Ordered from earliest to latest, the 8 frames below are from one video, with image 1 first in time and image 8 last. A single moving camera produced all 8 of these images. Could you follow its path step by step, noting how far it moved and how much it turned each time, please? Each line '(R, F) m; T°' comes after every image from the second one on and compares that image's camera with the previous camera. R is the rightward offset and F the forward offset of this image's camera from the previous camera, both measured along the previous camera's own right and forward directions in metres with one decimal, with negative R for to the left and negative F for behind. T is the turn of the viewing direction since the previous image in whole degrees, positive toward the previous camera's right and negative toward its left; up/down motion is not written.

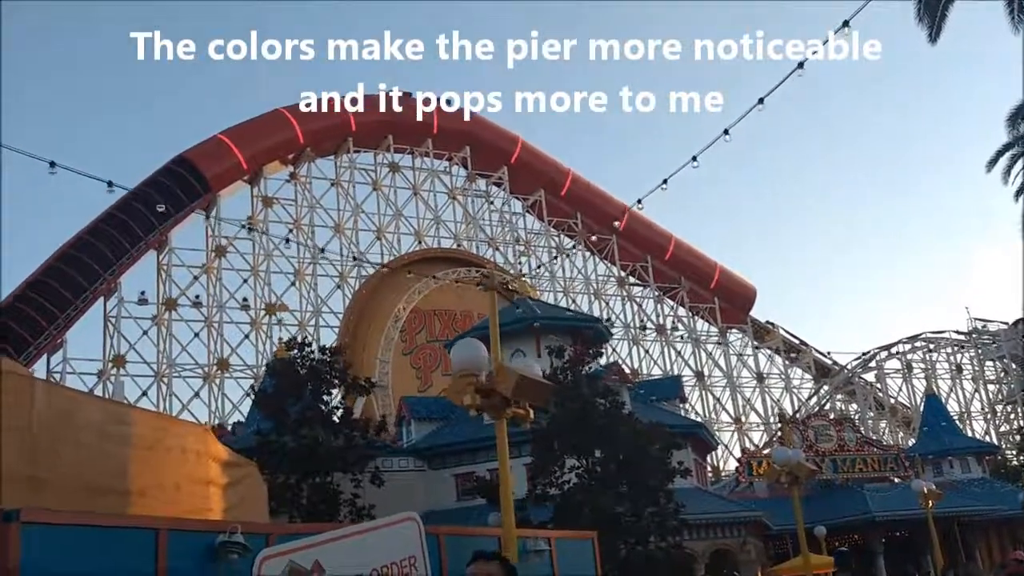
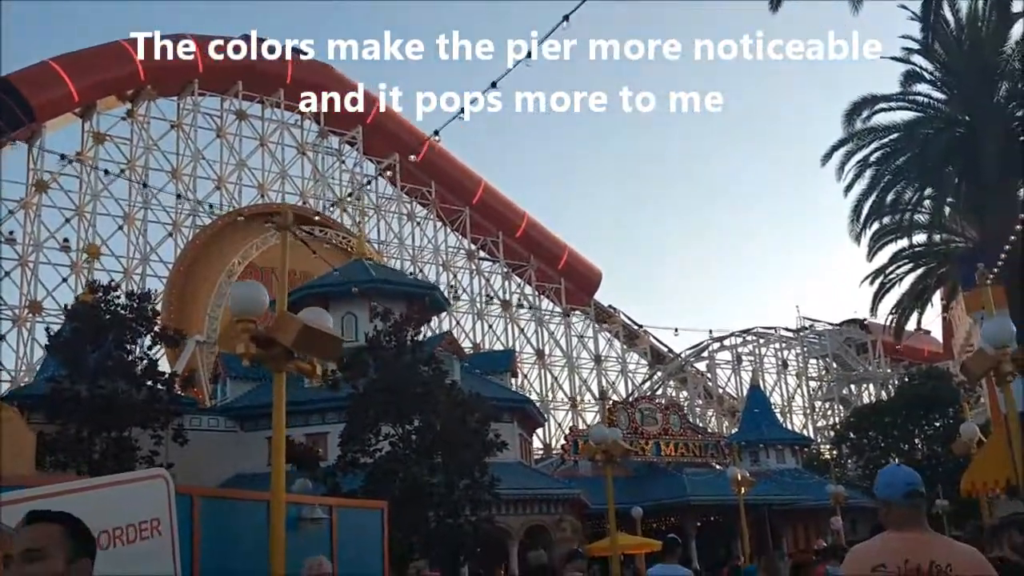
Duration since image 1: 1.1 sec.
(+0.5, +0.8) m; +8°
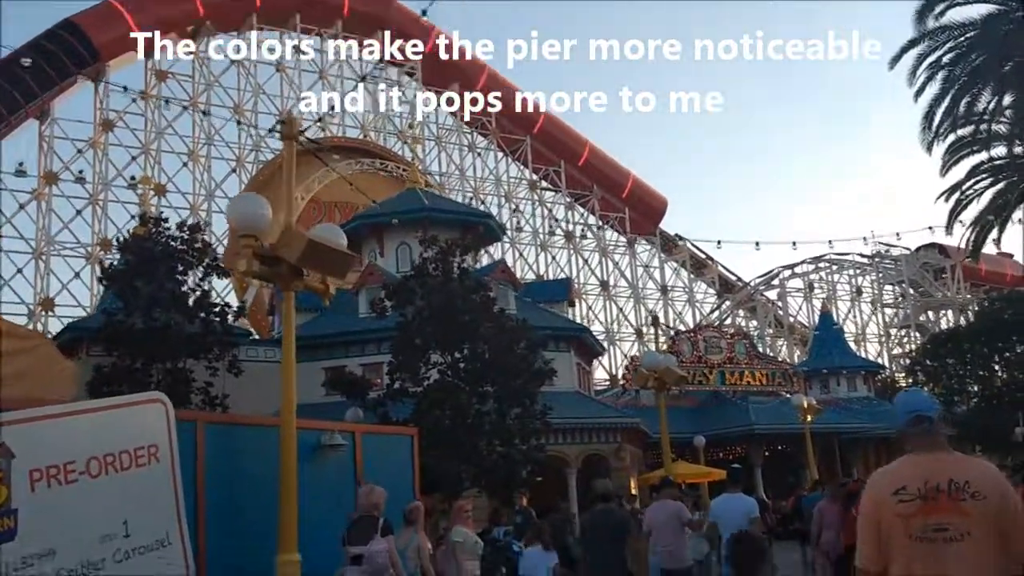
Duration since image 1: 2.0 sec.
(+0.4, +0.6) m; -4°
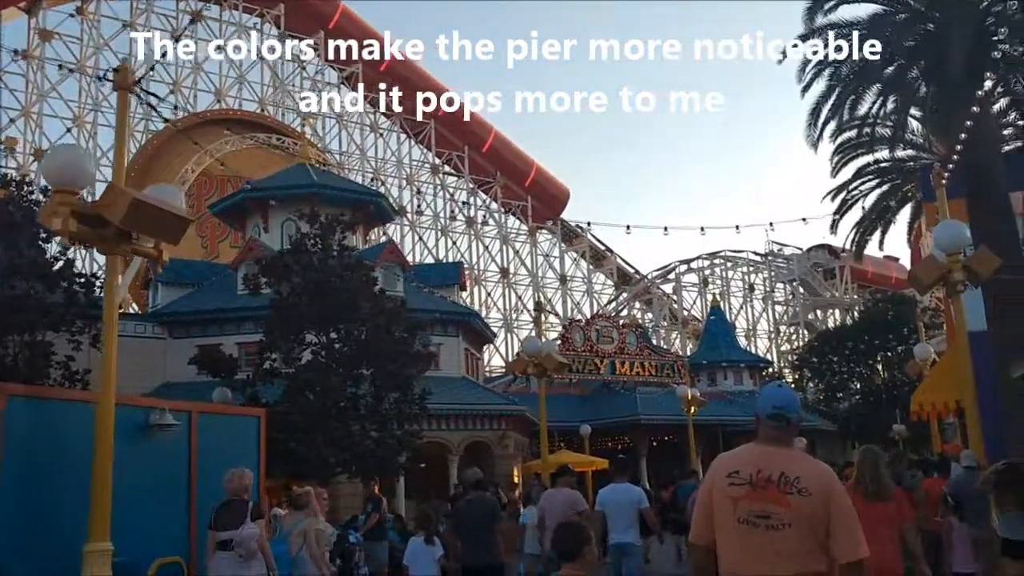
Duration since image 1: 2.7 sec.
(+0.4, +0.5) m; +5°
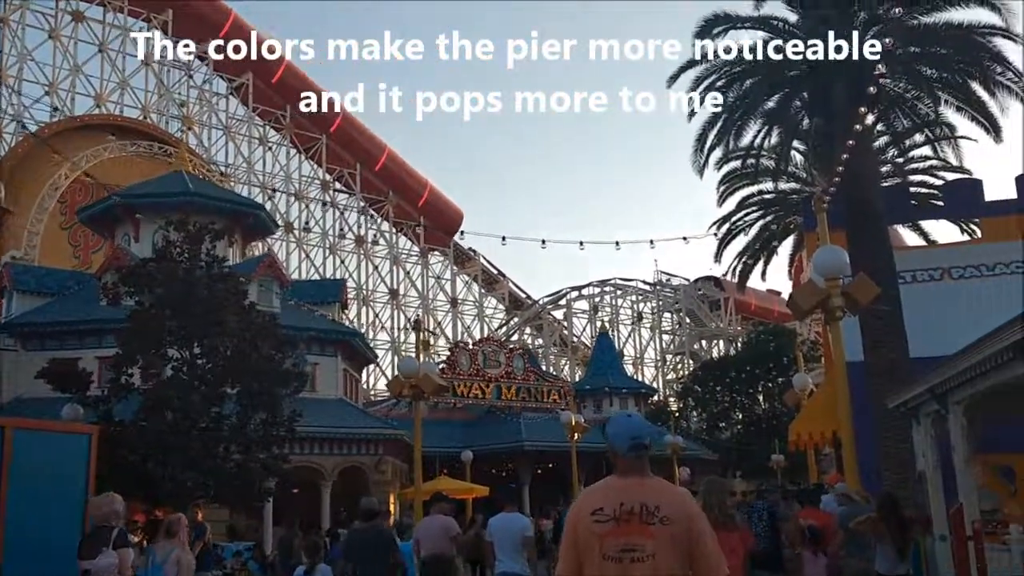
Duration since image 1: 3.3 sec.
(+0.2, +0.6) m; +6°
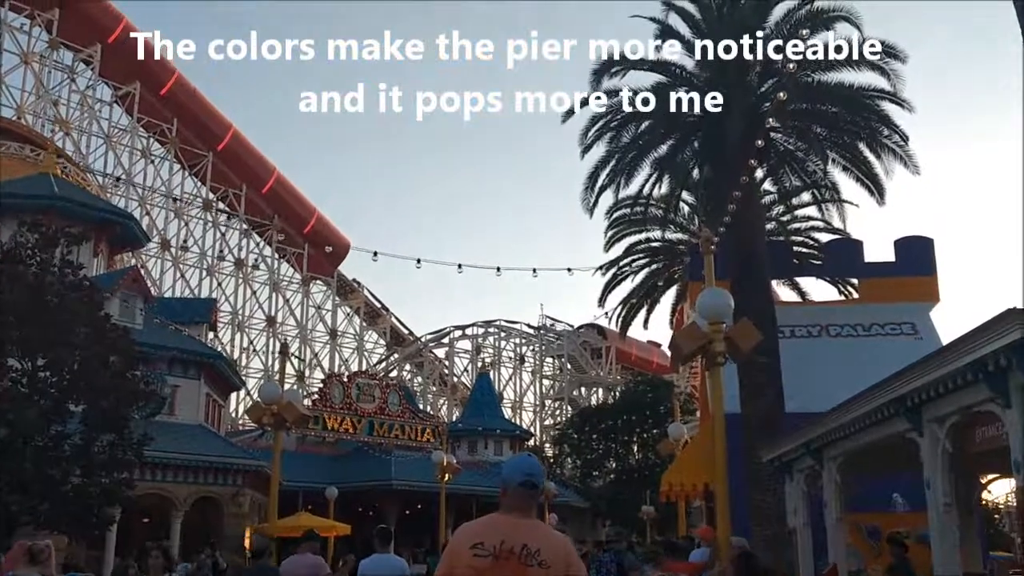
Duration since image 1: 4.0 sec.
(+0.1, +0.6) m; +6°
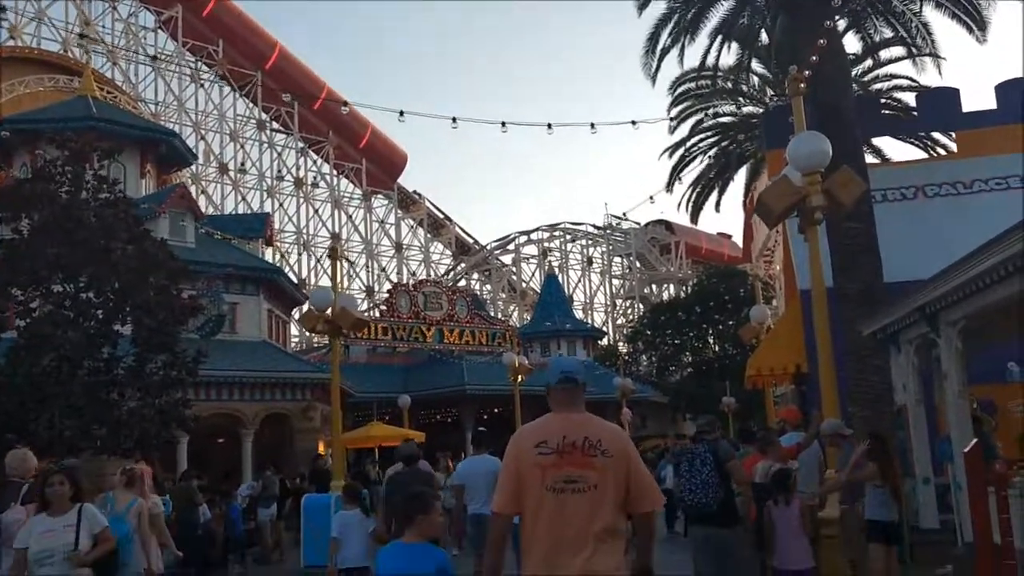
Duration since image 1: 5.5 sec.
(0.0, +1.1) m; -4°
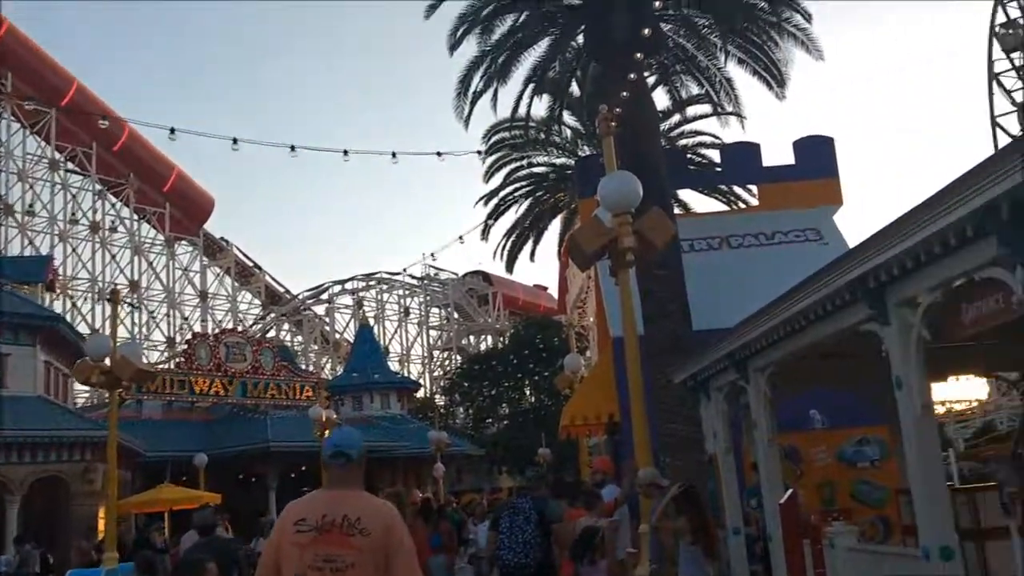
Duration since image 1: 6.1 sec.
(+0.2, +0.6) m; +10°
